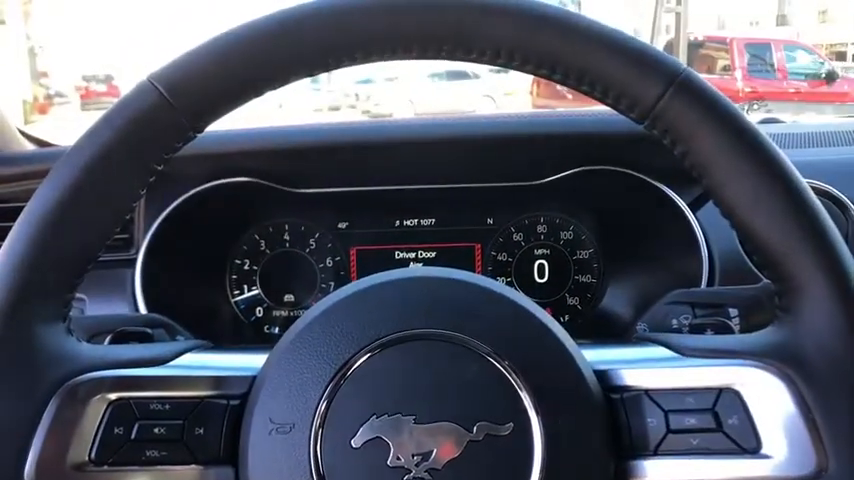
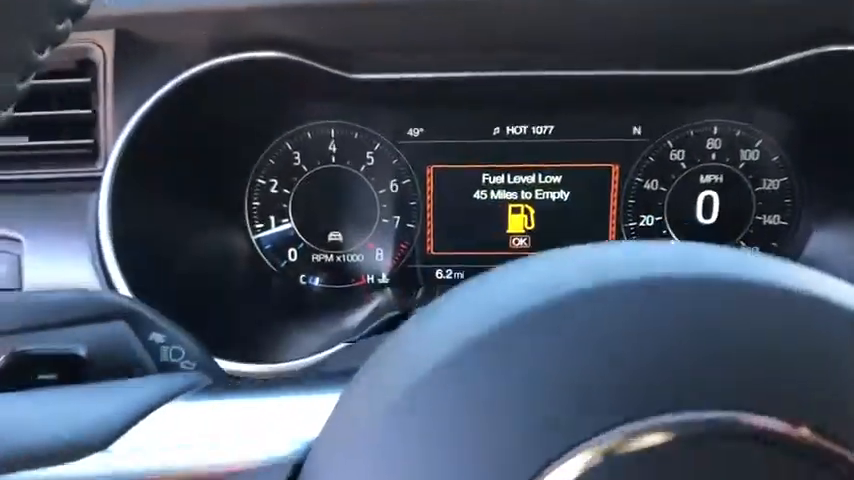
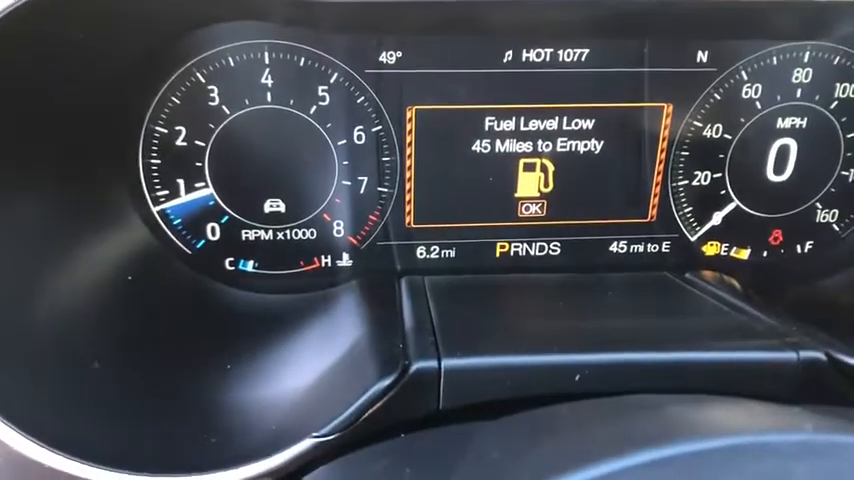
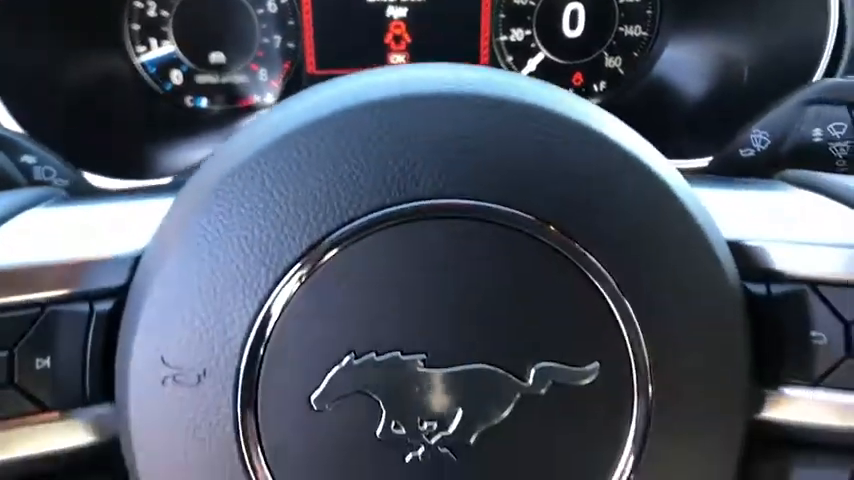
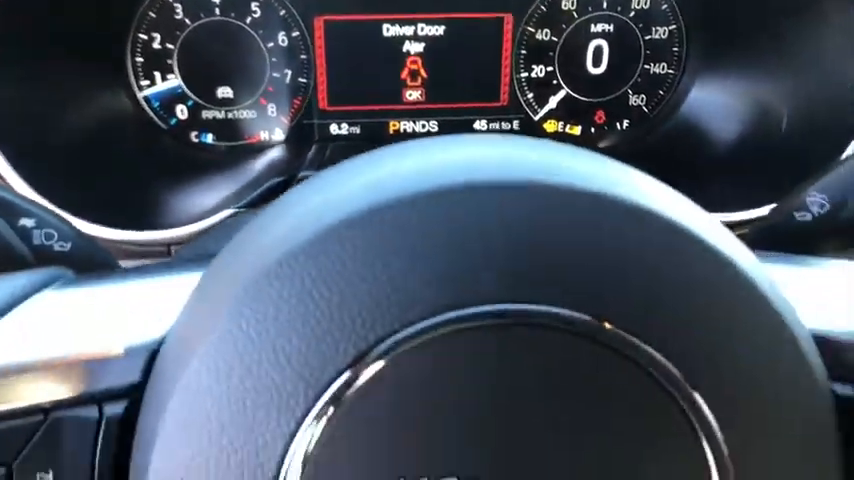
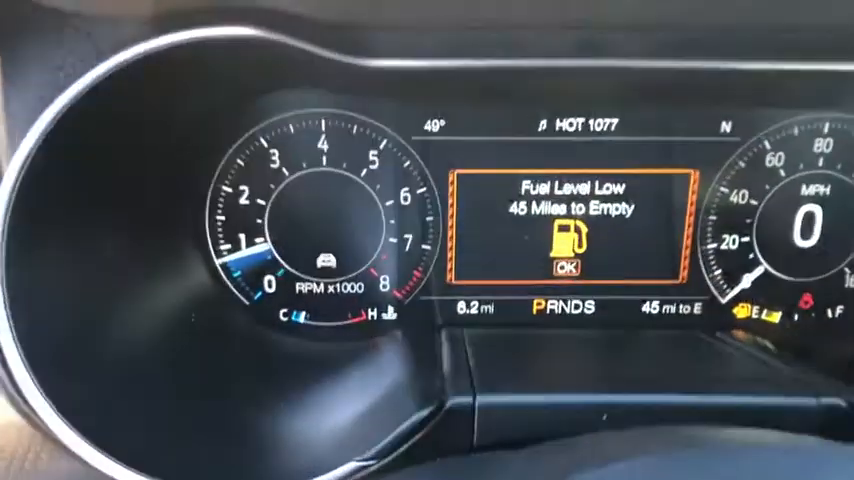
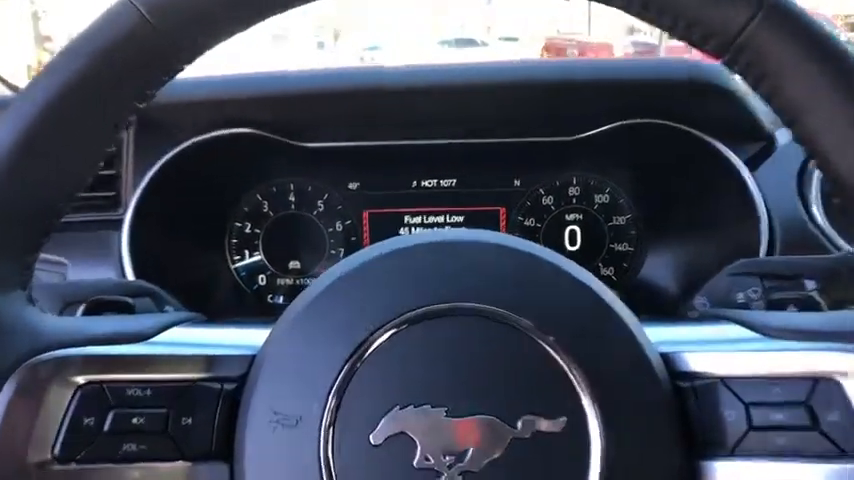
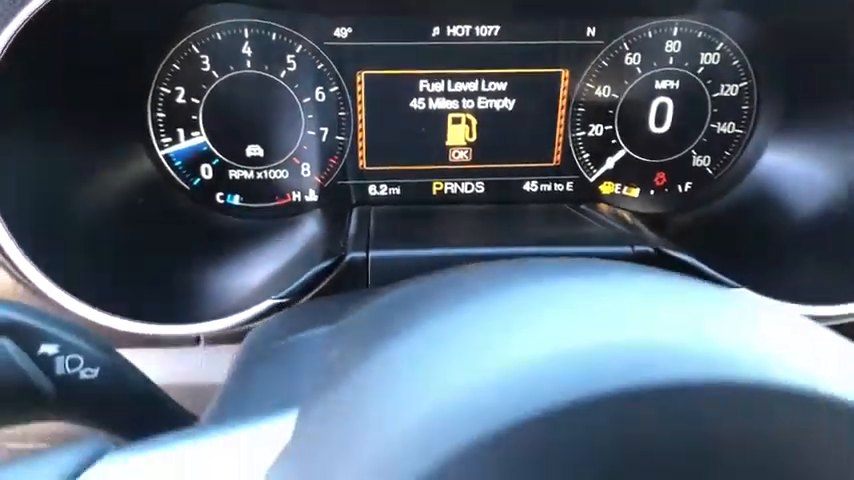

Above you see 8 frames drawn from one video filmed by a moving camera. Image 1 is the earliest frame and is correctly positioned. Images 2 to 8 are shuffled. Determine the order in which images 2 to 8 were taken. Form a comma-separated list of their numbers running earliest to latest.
7, 2, 6, 3, 8, 5, 4
